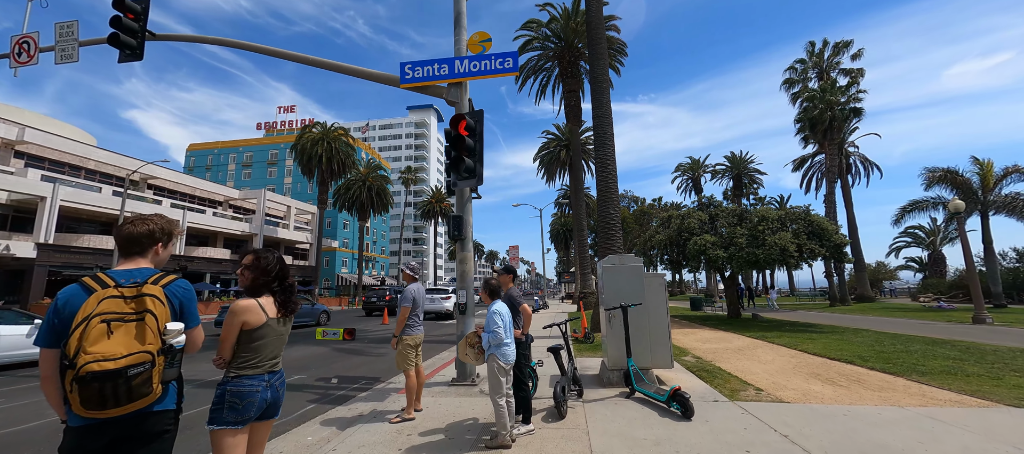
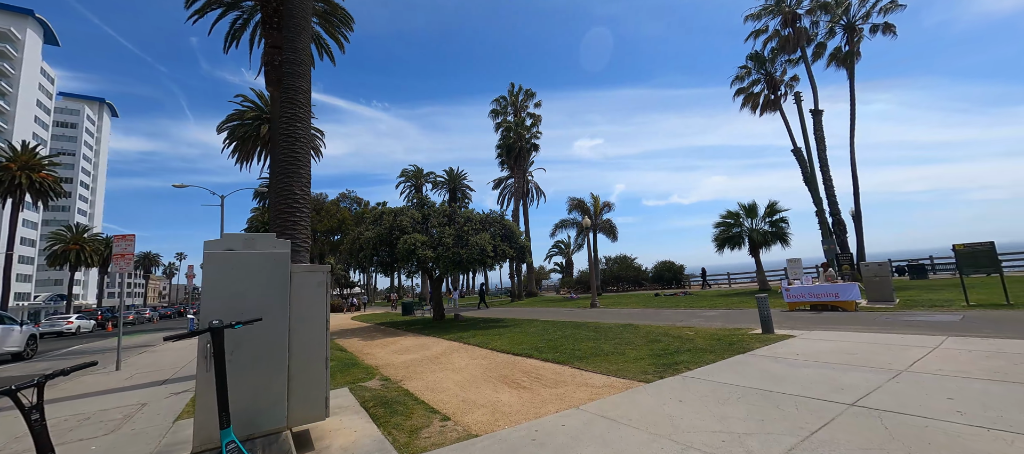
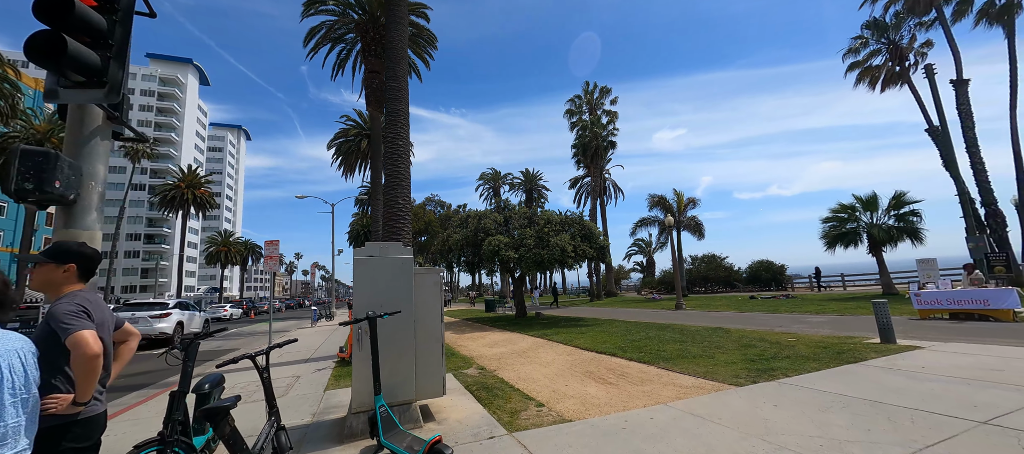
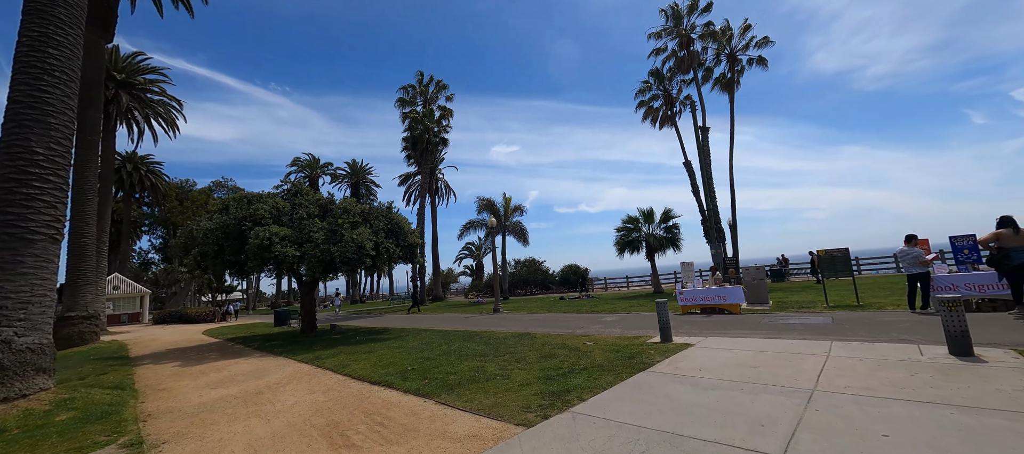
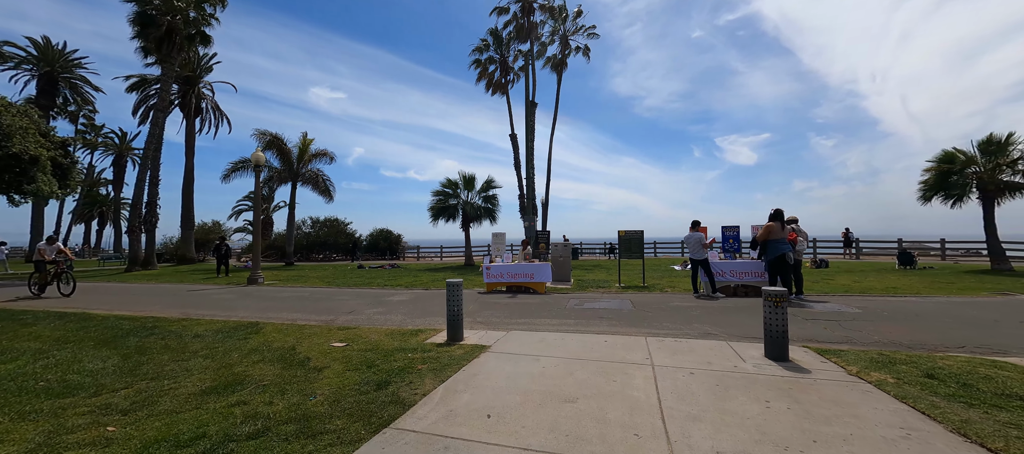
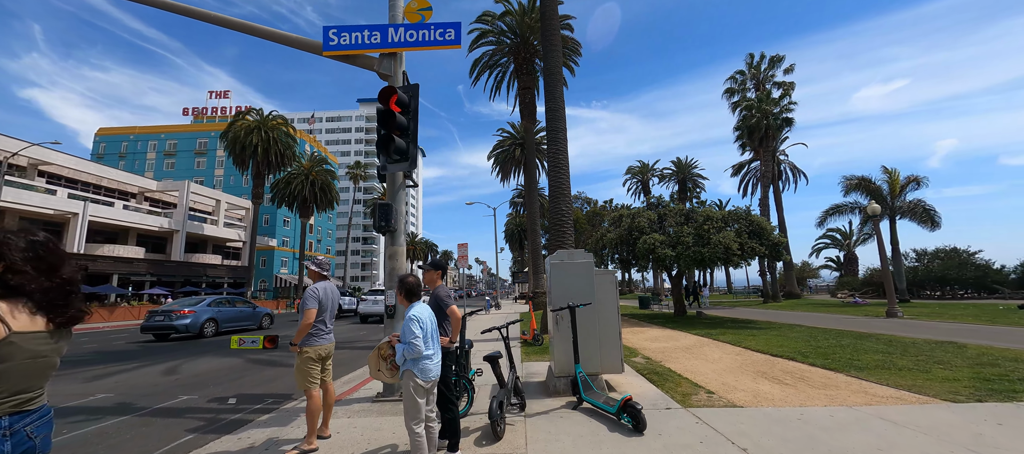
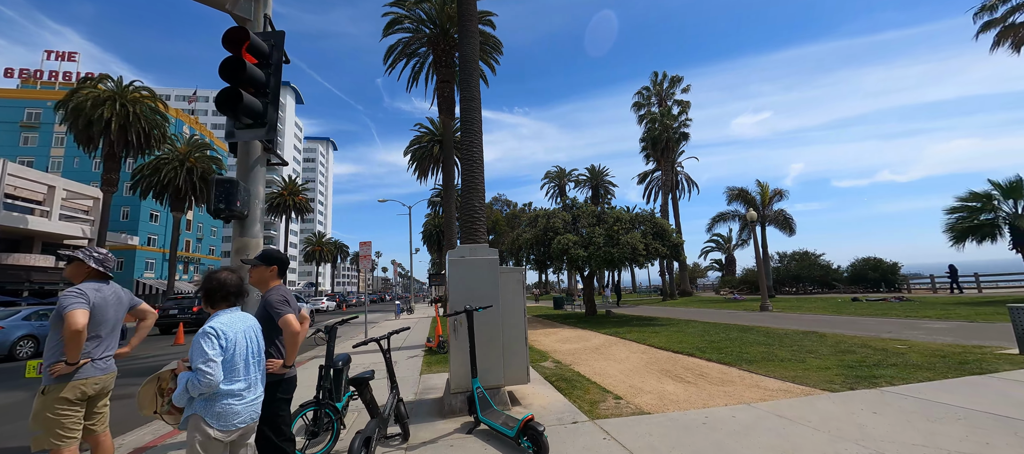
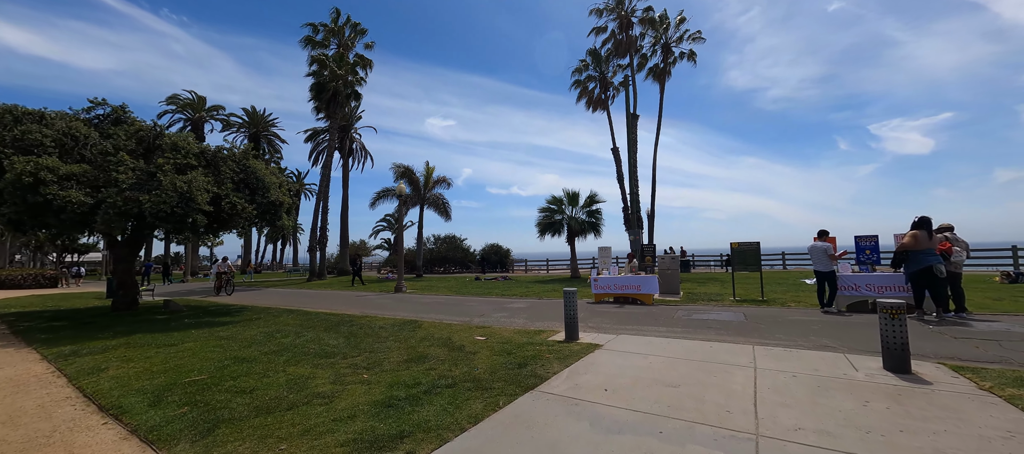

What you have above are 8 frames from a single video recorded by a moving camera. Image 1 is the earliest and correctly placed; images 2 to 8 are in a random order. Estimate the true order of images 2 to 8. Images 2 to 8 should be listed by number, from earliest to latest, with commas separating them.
6, 7, 3, 2, 4, 8, 5
